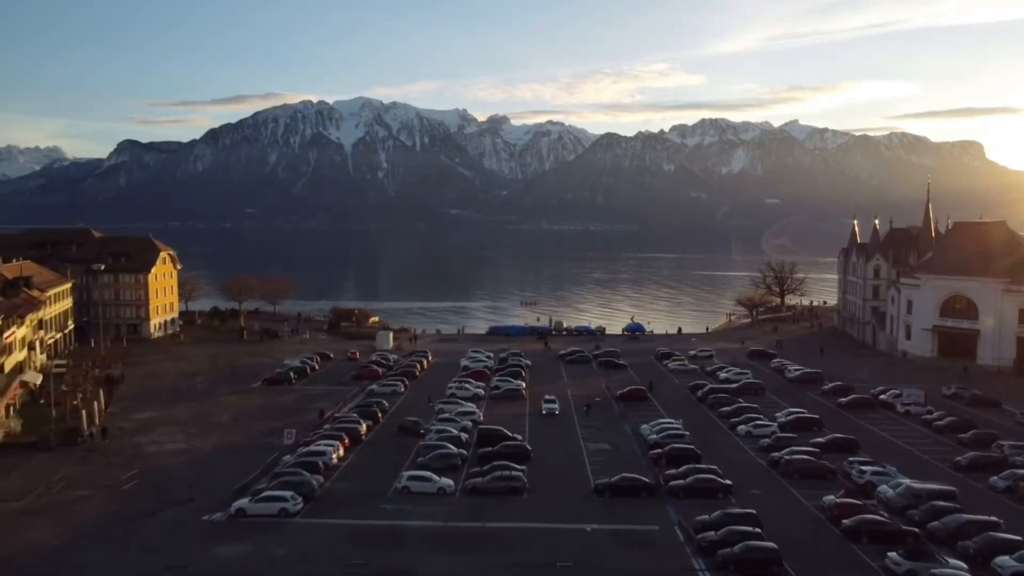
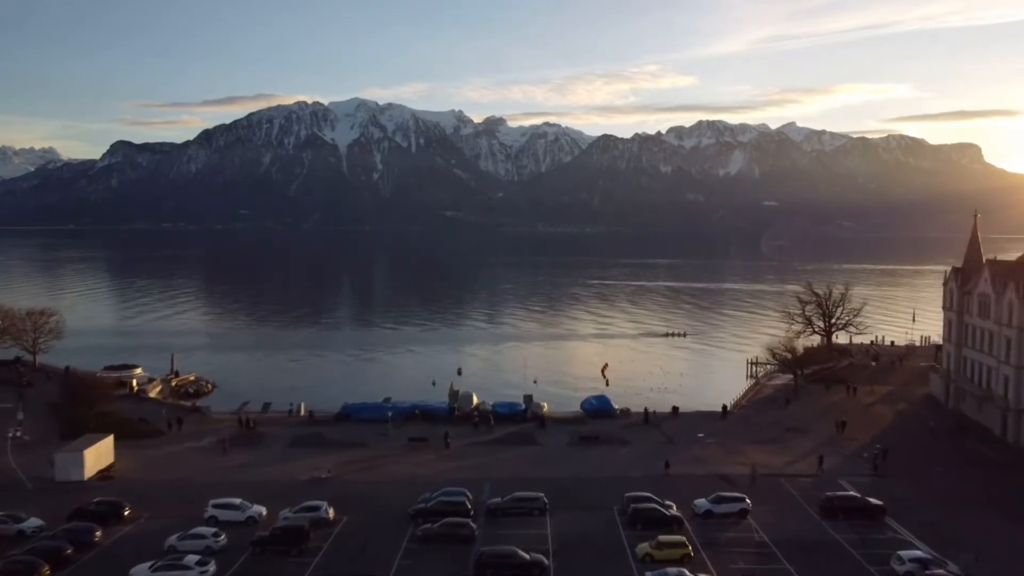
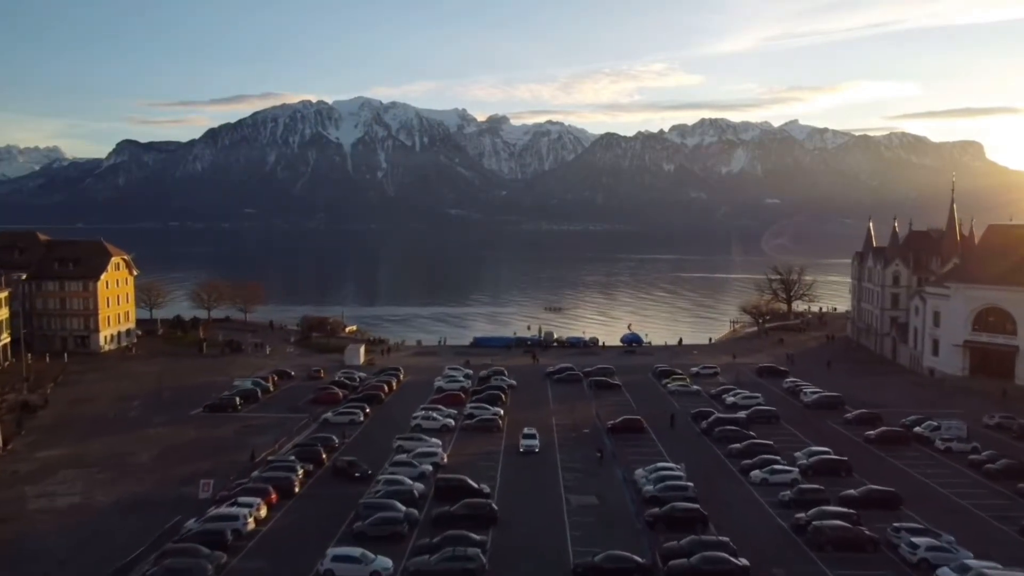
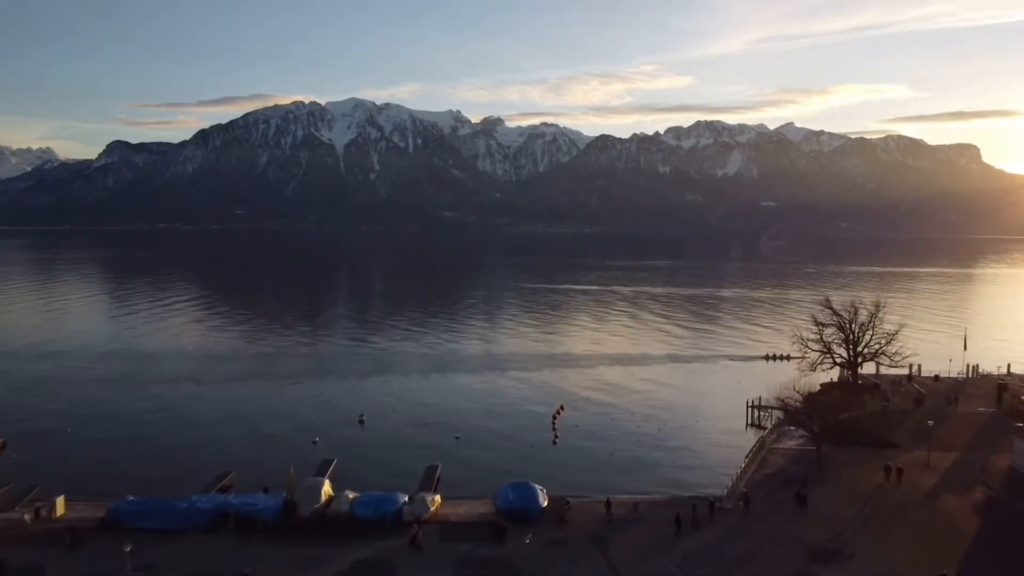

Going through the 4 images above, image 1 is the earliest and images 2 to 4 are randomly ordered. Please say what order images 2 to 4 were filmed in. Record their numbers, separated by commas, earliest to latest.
3, 2, 4
